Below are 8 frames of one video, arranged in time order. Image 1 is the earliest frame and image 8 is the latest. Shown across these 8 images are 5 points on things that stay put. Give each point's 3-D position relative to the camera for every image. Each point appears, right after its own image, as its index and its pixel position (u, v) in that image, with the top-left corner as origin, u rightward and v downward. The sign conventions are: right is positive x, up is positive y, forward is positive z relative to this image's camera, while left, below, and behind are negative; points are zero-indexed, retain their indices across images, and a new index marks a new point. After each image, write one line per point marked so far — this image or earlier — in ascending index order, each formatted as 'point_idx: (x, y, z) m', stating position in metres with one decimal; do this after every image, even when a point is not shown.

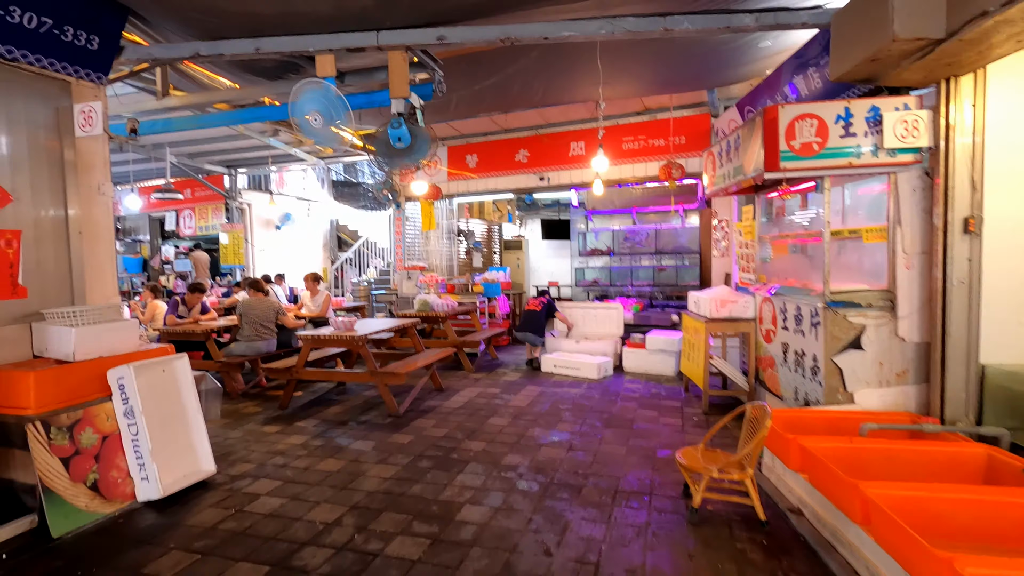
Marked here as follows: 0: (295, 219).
0: (-5.2, +1.6, +12.7) m
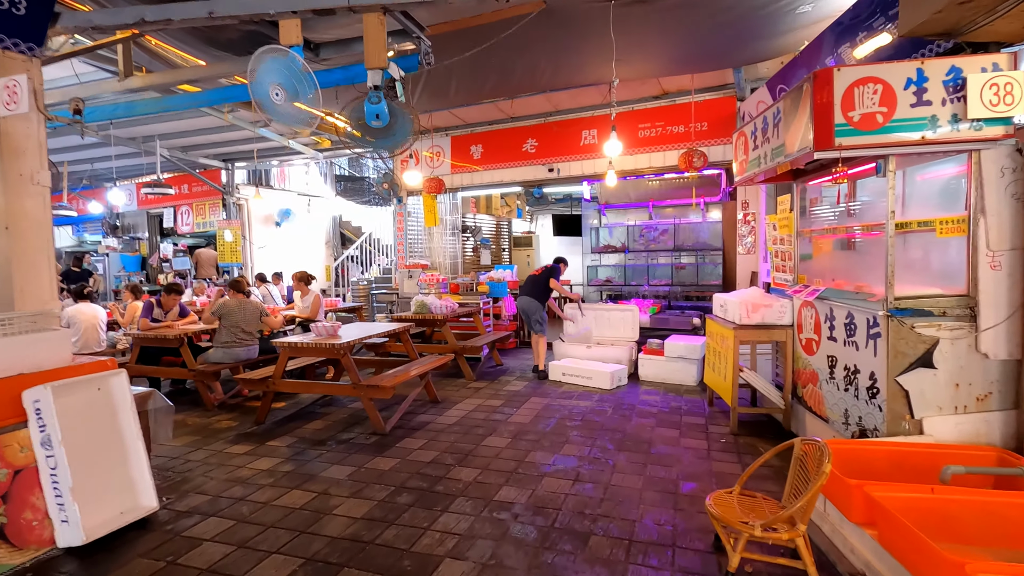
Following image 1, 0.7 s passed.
0: (-5.0, +1.7, +12.3) m
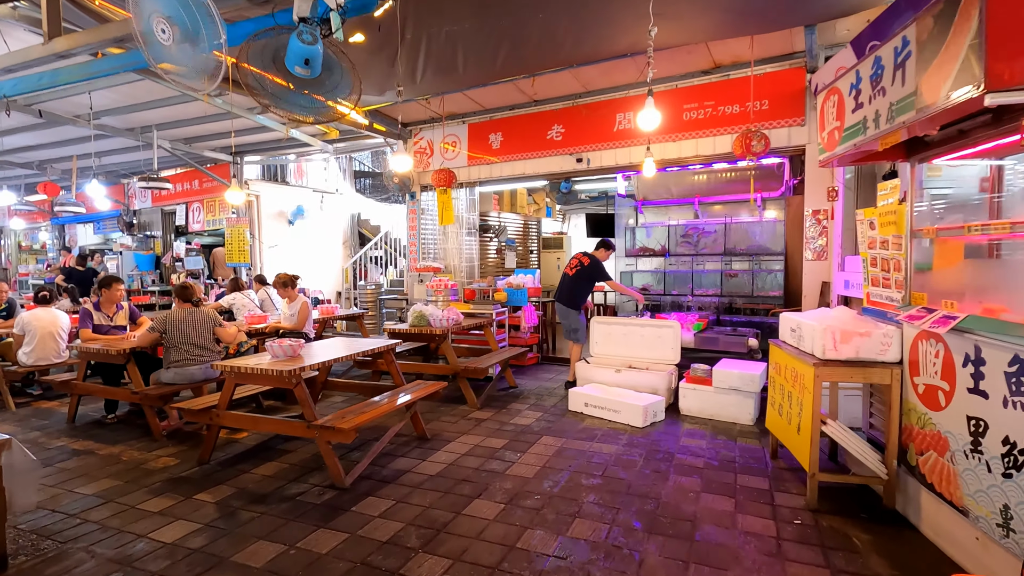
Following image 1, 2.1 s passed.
0: (-4.4, +1.6, +11.5) m
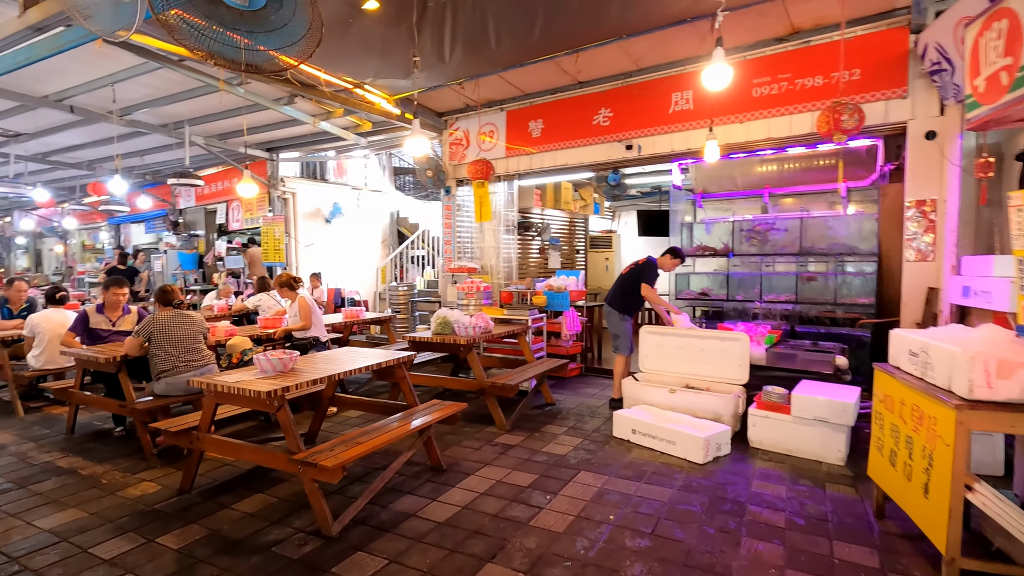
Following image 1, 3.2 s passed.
0: (-3.5, +1.6, +11.2) m
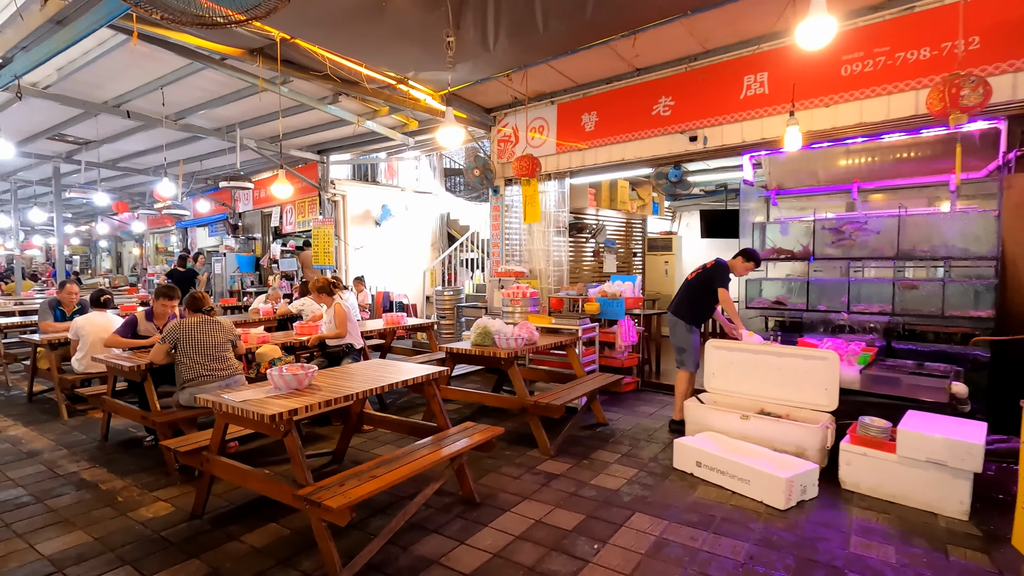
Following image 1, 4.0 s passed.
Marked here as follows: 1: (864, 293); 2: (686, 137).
0: (-2.4, +1.5, +11.0) m
1: (+3.6, -0.1, +5.5) m
2: (+1.9, +1.6, +5.7) m
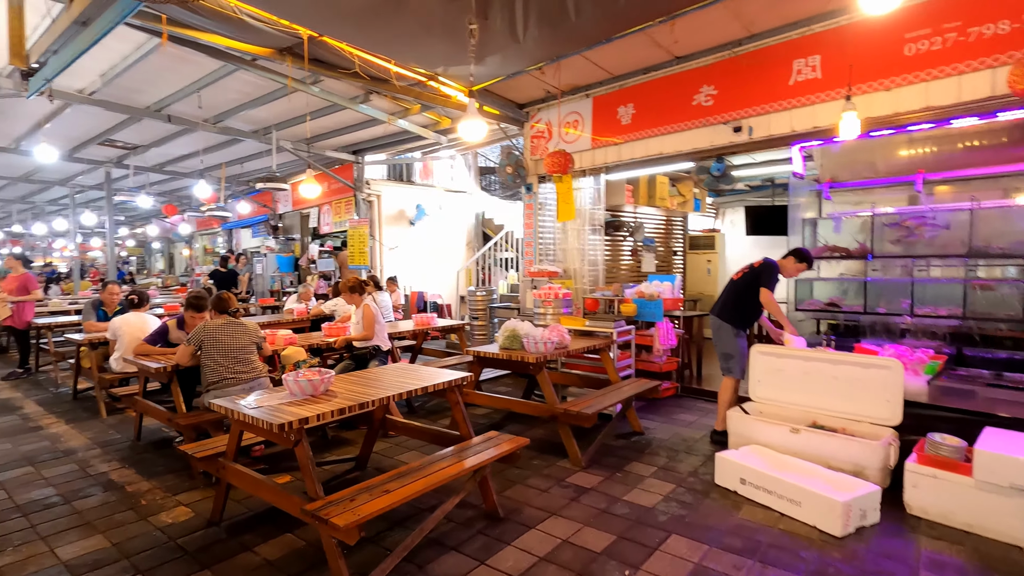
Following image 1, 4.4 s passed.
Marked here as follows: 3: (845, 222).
0: (-1.7, +1.5, +11.0) m
1: (+3.9, -0.1, +5.0) m
2: (+2.2, +1.6, +5.4) m
3: (+3.4, +0.7, +5.5) m
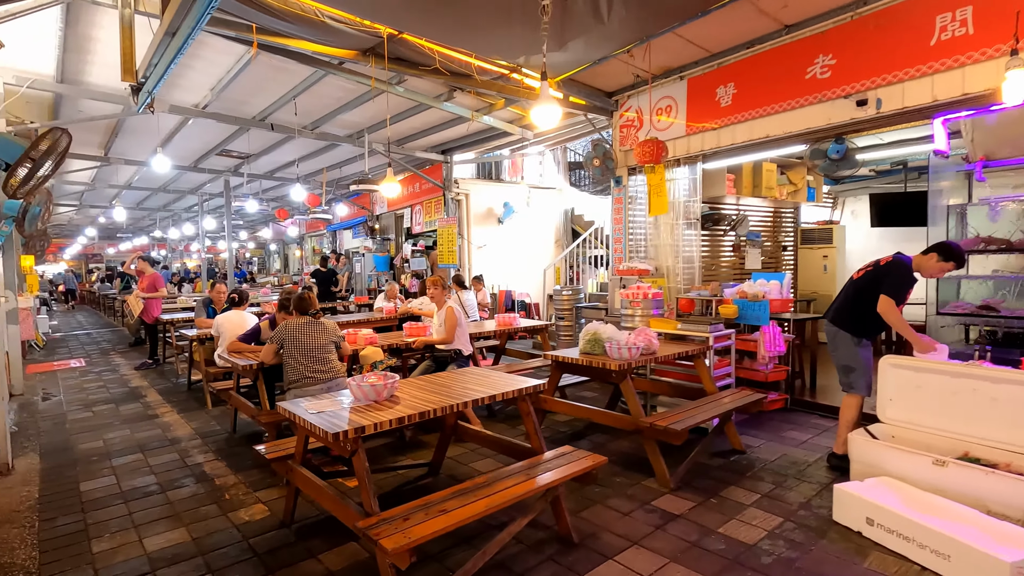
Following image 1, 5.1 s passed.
0: (+0.1, +1.6, +10.8) m
1: (+4.5, -0.1, +4.0) m
2: (+2.9, +1.6, +4.6) m
3: (+4.2, +0.7, +4.5) m
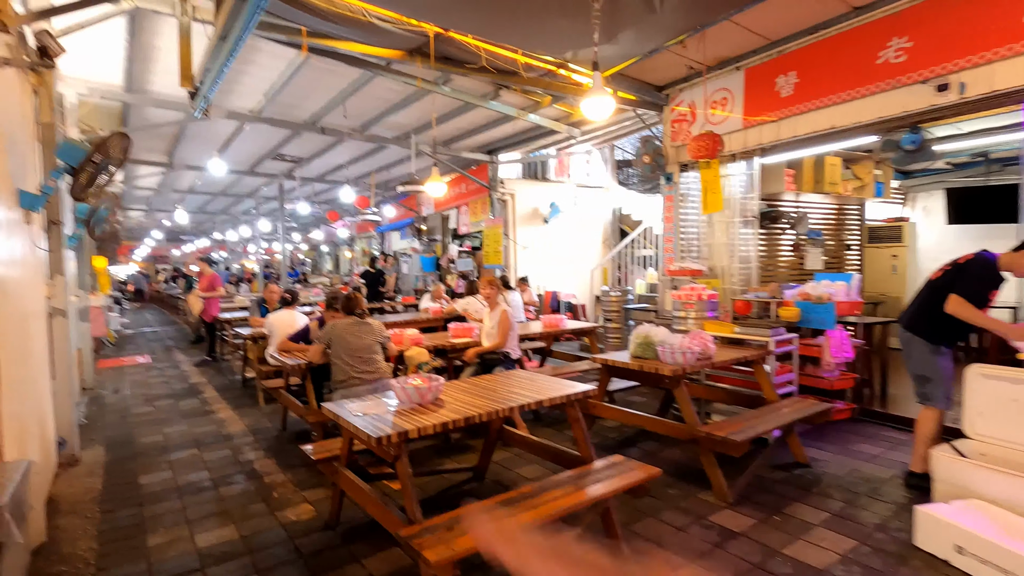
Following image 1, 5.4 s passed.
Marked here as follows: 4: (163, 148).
0: (+1.0, +1.6, +10.7) m
1: (+4.9, -0.1, +3.5) m
2: (+3.3, +1.6, +4.2) m
3: (+4.6, +0.7, +4.0) m
4: (-6.1, +2.4, +9.3) m
